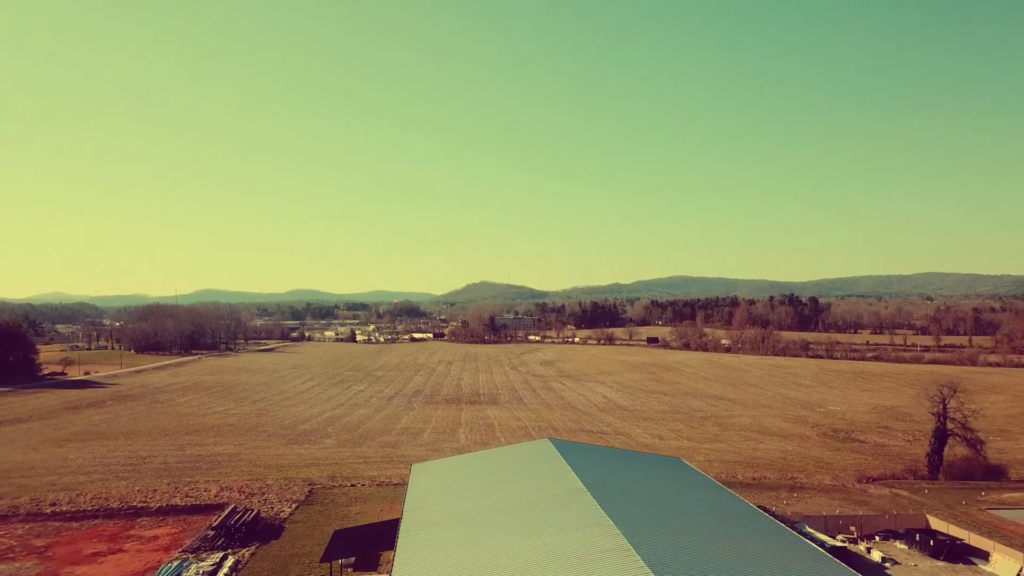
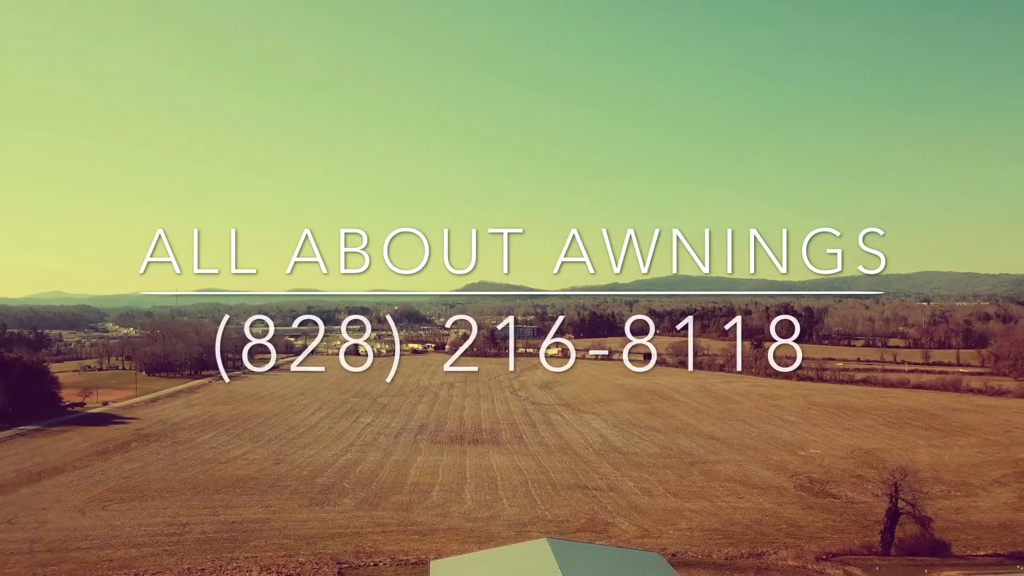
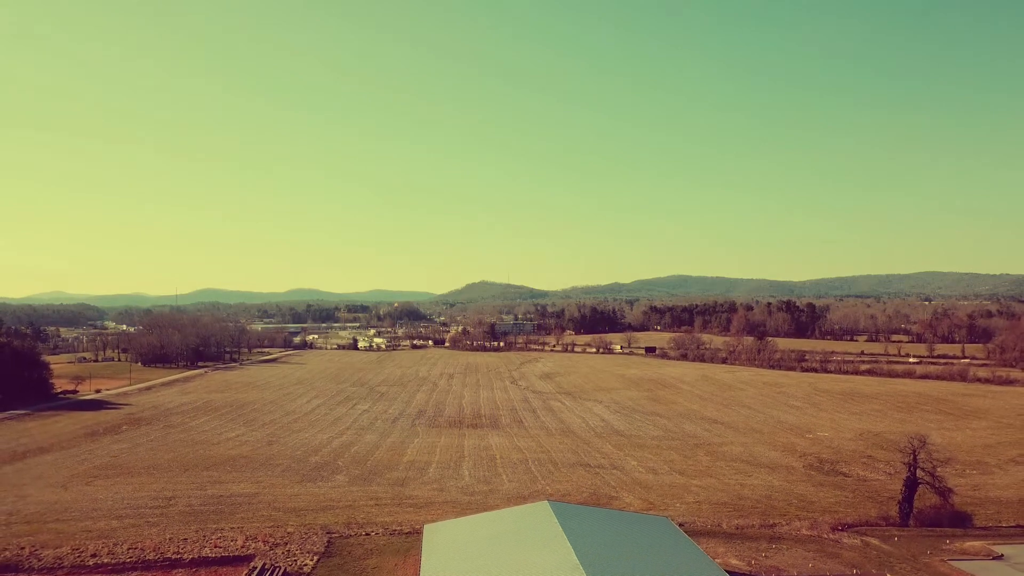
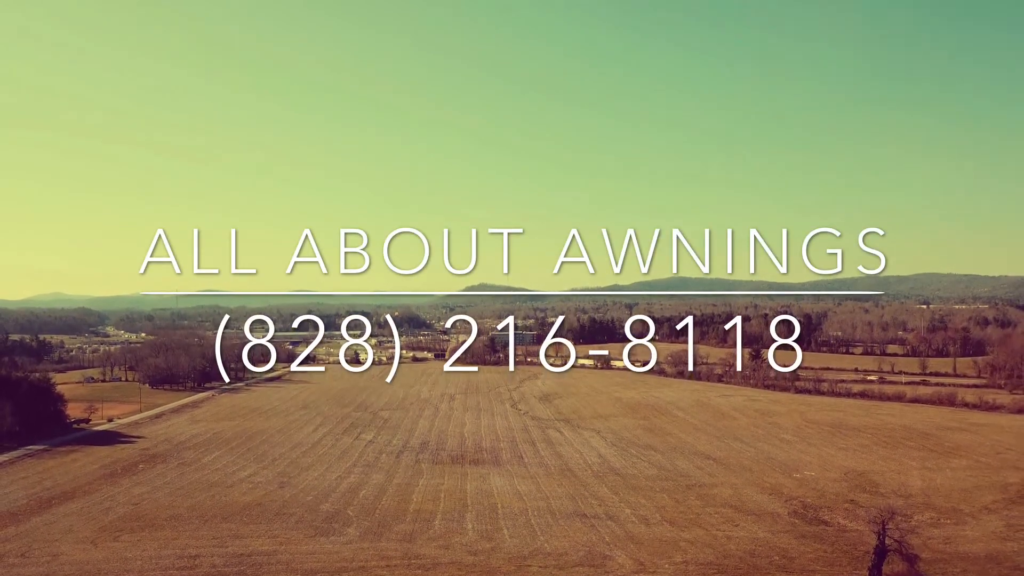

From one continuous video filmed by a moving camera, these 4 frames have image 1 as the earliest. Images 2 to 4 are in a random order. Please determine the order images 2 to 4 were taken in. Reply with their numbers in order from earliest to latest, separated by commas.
3, 2, 4
